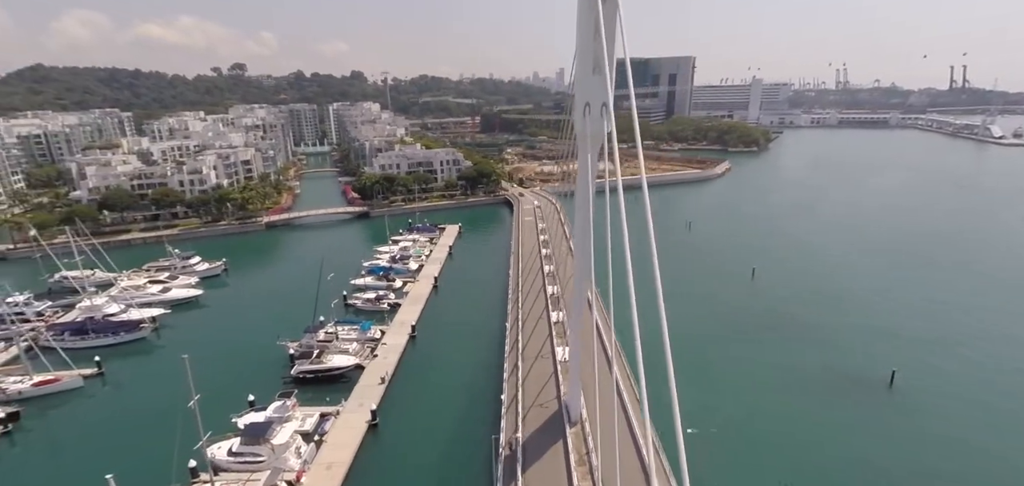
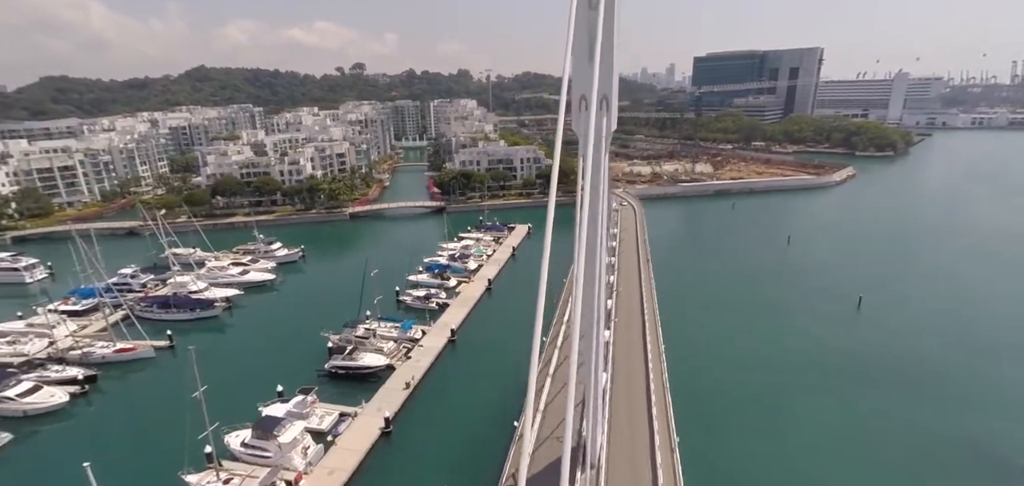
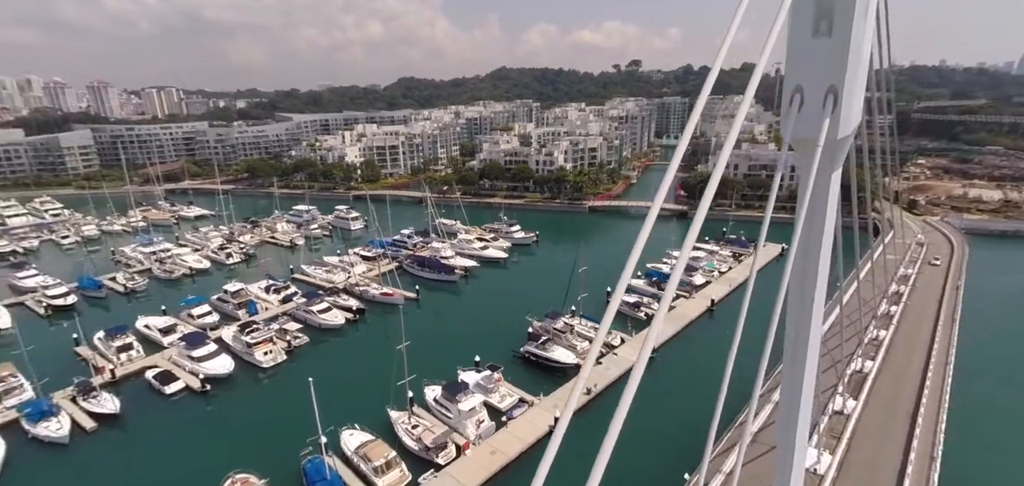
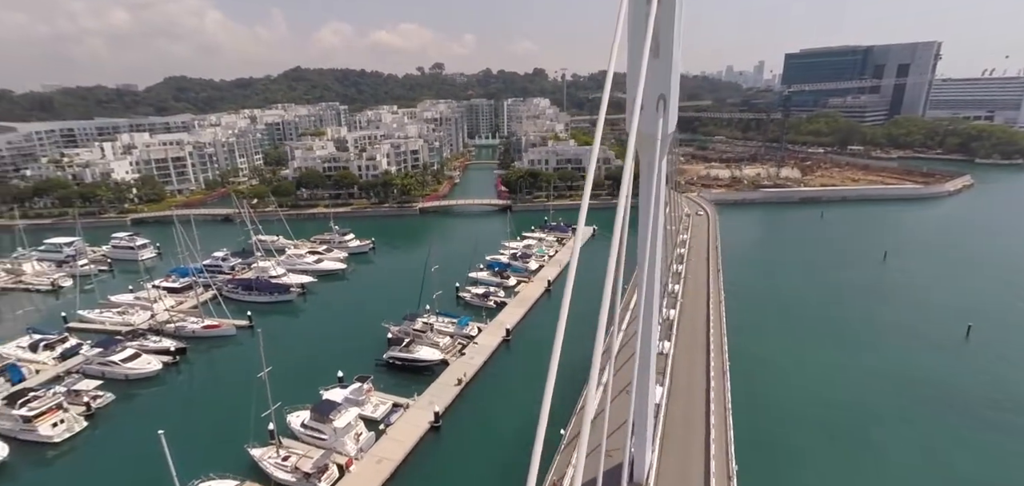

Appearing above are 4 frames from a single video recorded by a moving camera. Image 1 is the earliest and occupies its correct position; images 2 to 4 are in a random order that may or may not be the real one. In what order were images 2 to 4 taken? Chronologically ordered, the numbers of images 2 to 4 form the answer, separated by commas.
2, 4, 3
